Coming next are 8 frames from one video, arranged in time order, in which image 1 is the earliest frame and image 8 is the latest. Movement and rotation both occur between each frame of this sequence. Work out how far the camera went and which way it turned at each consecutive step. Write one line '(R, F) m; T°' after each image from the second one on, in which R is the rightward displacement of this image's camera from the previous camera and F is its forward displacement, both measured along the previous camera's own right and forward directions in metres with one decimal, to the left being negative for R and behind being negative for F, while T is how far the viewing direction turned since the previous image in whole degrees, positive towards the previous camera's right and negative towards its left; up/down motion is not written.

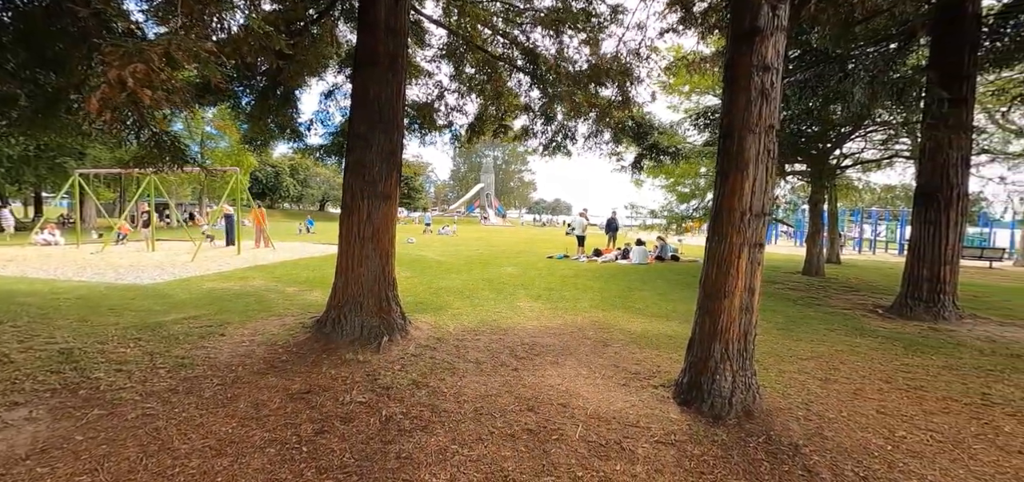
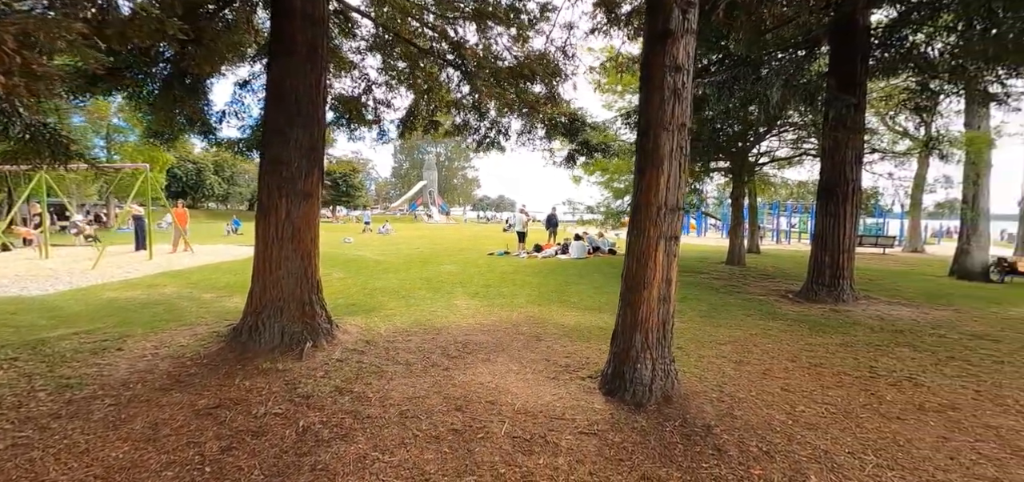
(+0.2, 0.0) m; +7°
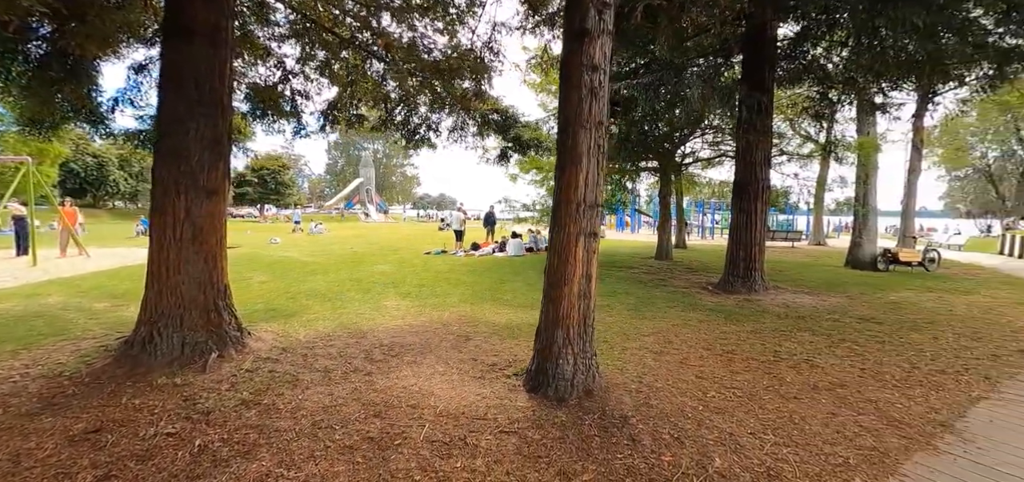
(+0.2, 0.0) m; +7°
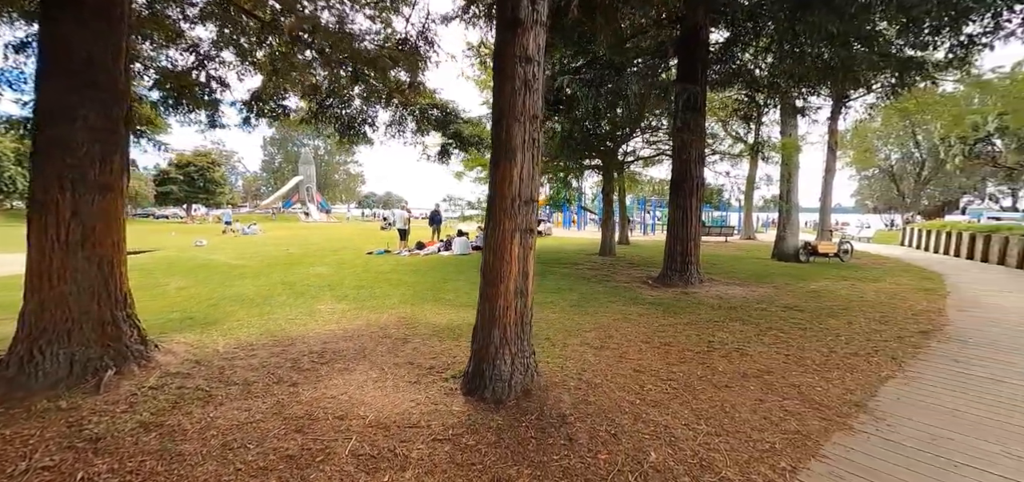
(+0.1, +0.1) m; +6°
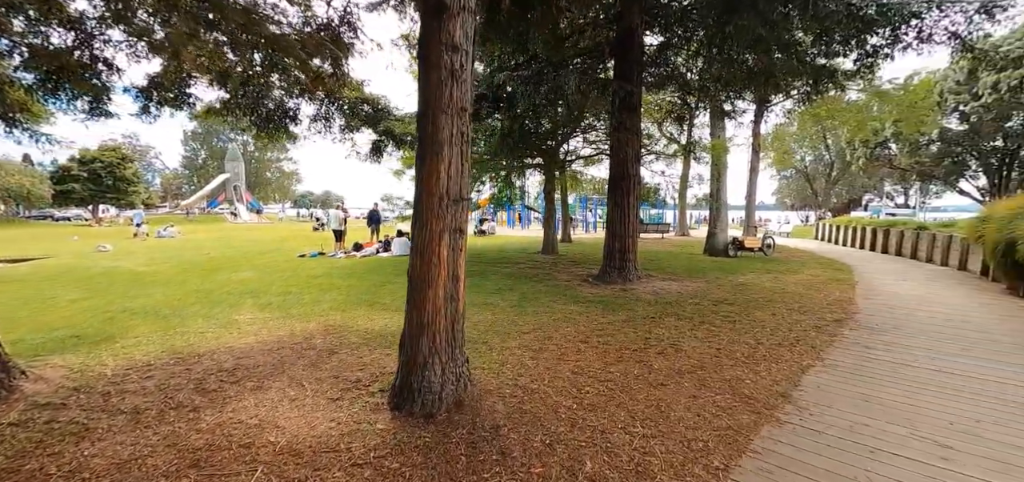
(+0.1, +0.2) m; +7°
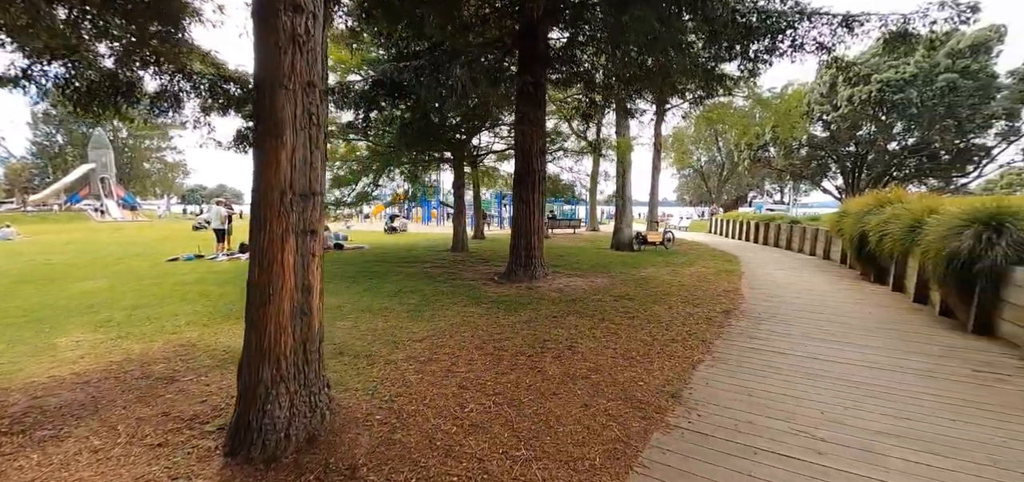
(+0.3, +0.3) m; +10°
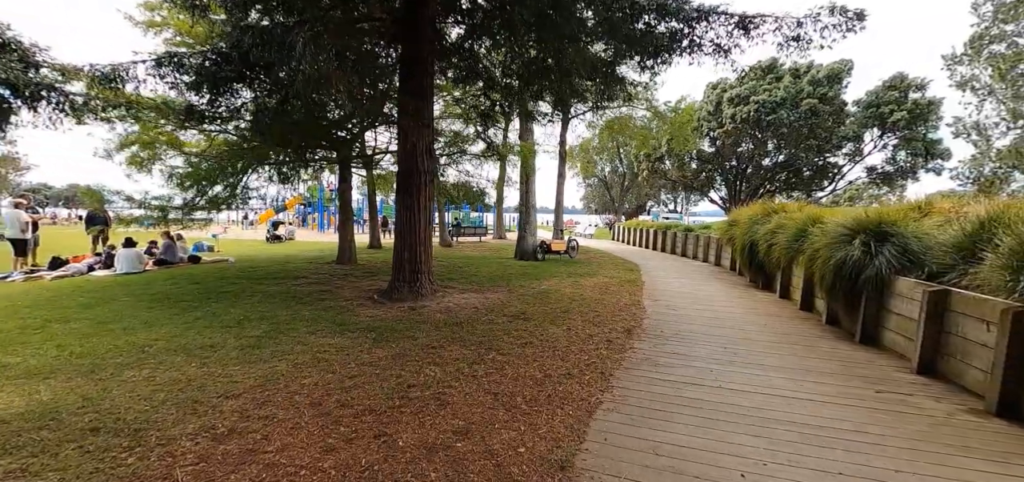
(+0.4, +0.8) m; +11°
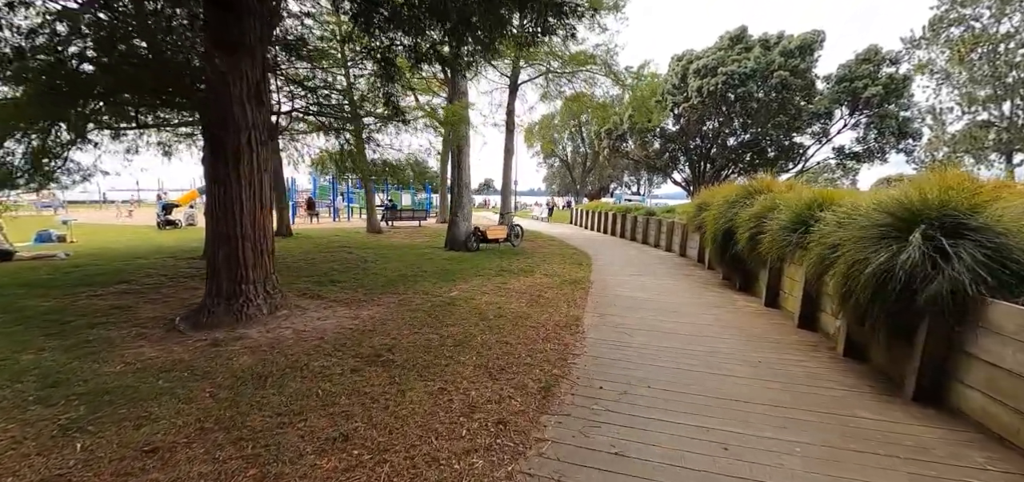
(+0.8, +1.8) m; +4°
